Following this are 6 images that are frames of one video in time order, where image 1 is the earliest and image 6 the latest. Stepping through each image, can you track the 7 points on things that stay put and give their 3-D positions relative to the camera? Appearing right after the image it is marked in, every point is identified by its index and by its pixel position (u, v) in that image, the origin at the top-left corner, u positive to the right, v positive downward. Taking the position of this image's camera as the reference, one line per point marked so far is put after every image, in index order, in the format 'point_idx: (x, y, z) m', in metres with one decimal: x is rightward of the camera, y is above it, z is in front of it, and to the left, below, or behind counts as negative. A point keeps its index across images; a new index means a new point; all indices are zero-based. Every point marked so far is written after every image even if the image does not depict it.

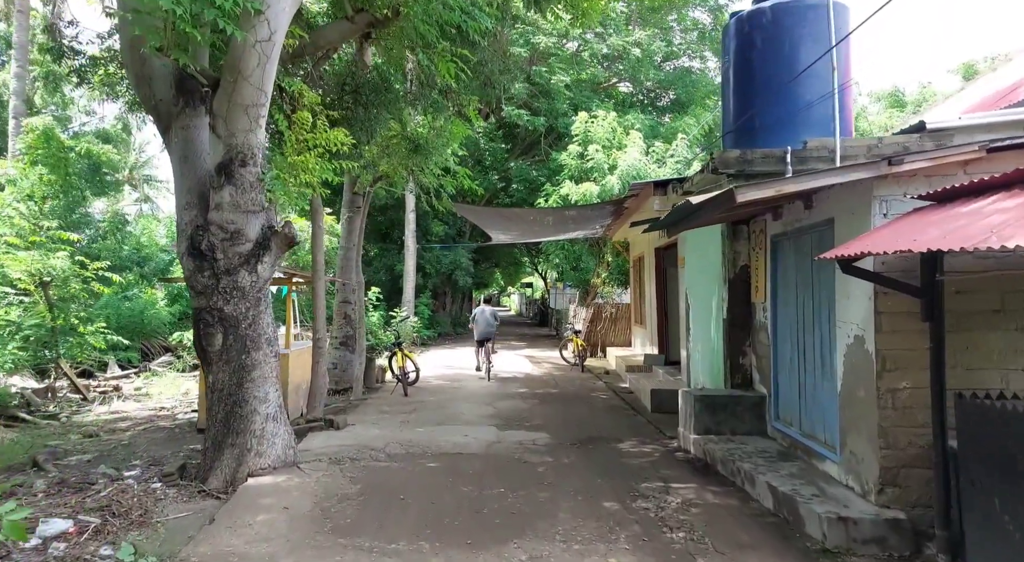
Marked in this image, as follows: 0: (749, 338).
0: (+2.3, -0.6, +6.8) m
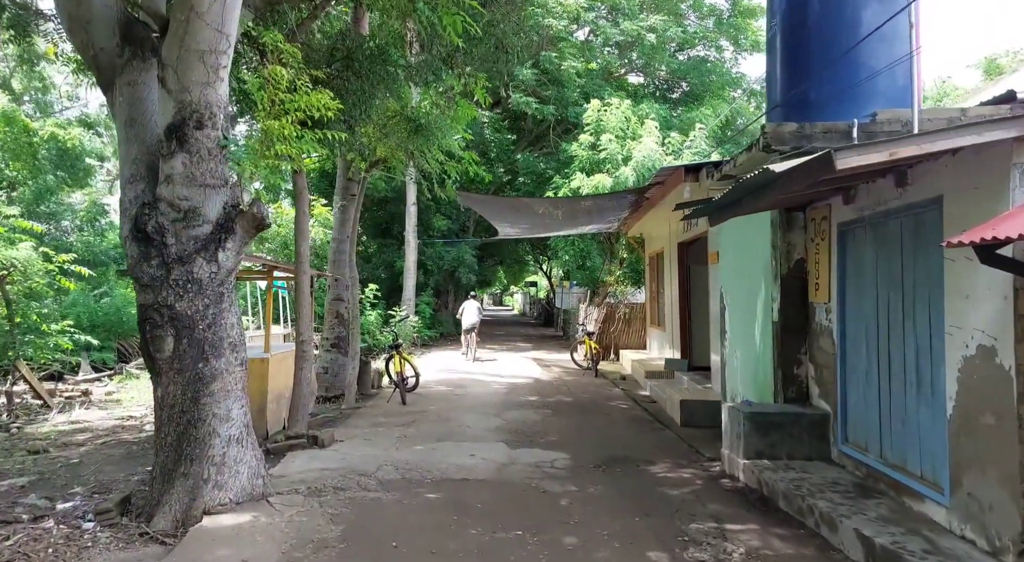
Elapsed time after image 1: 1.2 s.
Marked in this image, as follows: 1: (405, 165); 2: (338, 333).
0: (+2.4, -0.5, +5.8) m
1: (-1.5, +1.6, +9.8) m
2: (-2.4, -0.7, +9.6) m
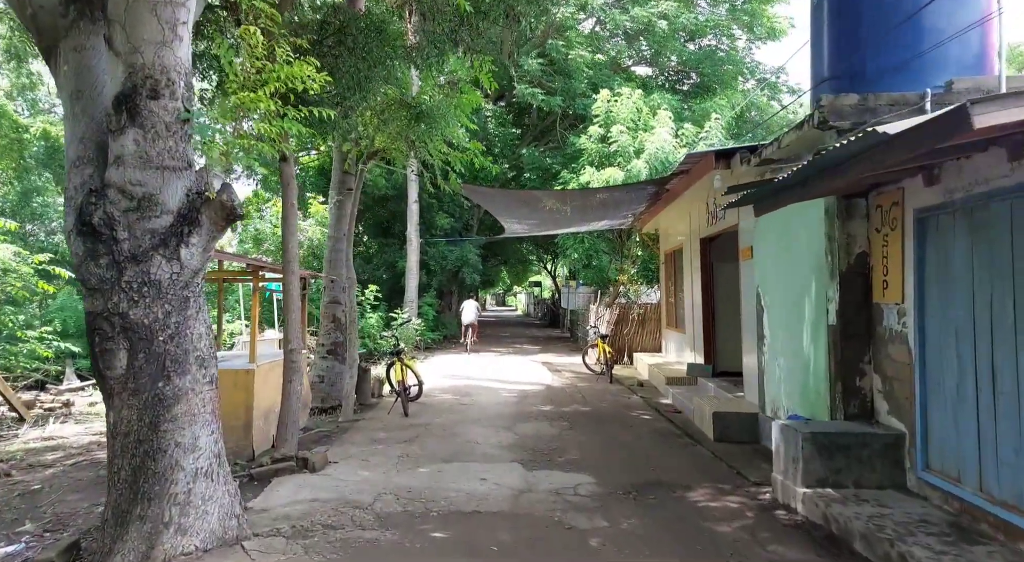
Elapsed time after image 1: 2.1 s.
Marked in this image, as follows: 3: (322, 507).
0: (+2.6, -0.5, +5.0) m
1: (-1.4, +1.6, +9.0) m
2: (-2.3, -0.7, +8.8) m
3: (-1.2, -1.5, +4.5) m
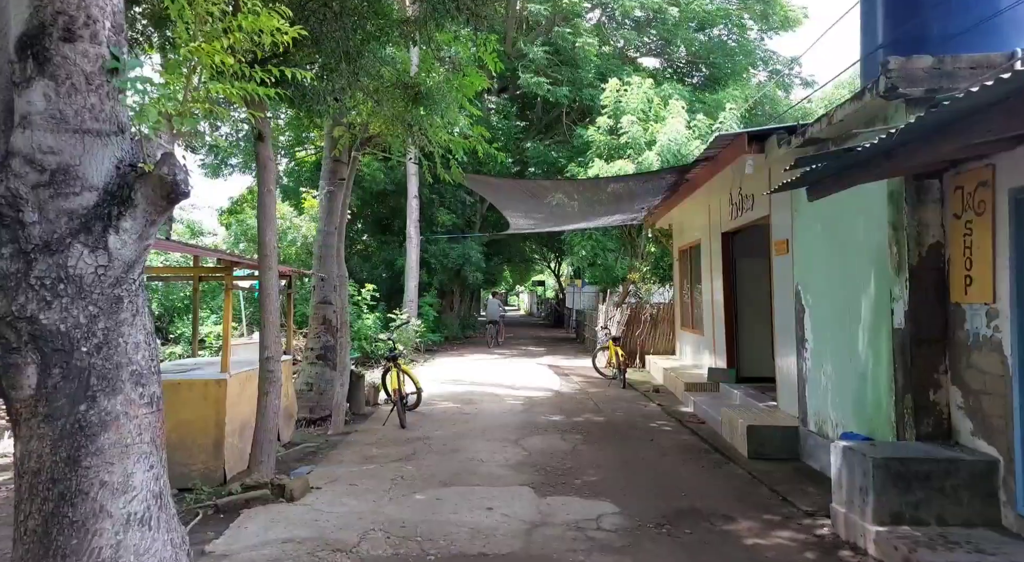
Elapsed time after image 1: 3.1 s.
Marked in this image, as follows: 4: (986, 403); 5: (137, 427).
0: (+2.6, -0.5, +4.2) m
1: (-1.3, +1.6, +8.3) m
2: (-2.2, -0.7, +8.0) m
3: (-1.2, -1.5, +3.8) m
4: (+2.7, -0.7, +3.9) m
5: (-1.6, -0.6, +3.0) m
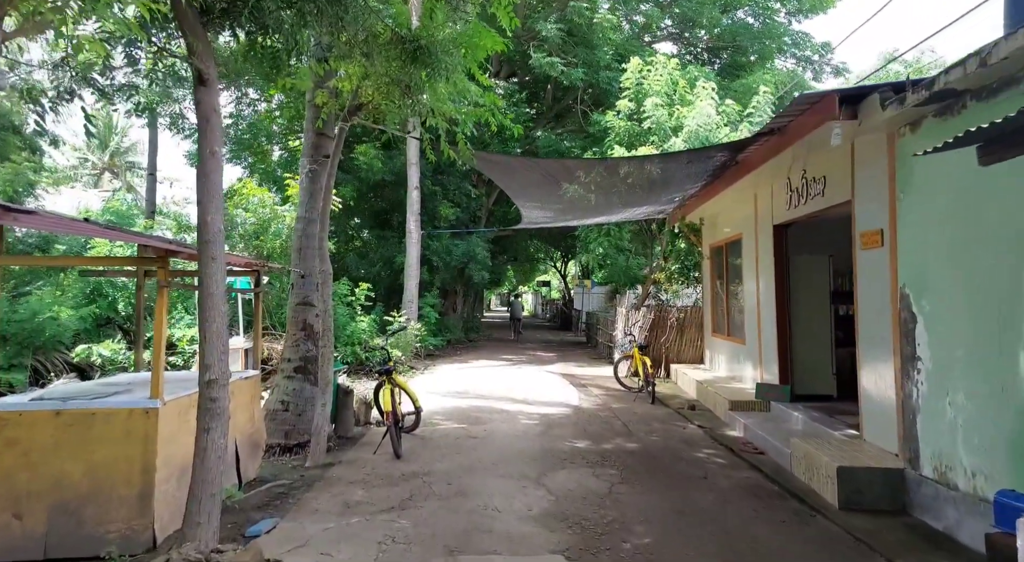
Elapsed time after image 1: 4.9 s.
0: (+2.8, -0.5, +2.9) m
1: (-1.1, +1.7, +6.9) m
2: (-2.0, -0.7, +6.7) m
3: (-1.0, -1.4, +2.4) m
4: (+2.8, -0.7, +2.5) m
5: (-1.4, -0.6, +1.6) m
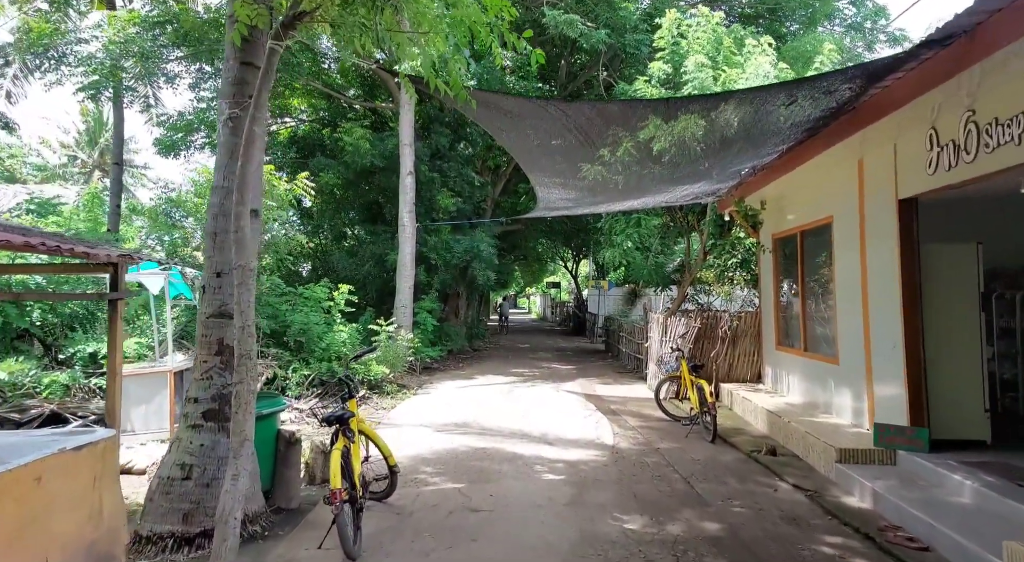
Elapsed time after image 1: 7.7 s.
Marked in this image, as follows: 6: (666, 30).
0: (+2.9, -0.5, +0.6) m
1: (-1.0, +1.7, +4.6) m
2: (-1.9, -0.7, +4.4) m
3: (-0.9, -1.4, +0.2) m
4: (+2.9, -0.7, +0.2) m
5: (-1.4, -0.6, -0.6) m
6: (+2.5, +4.1, +11.5) m
